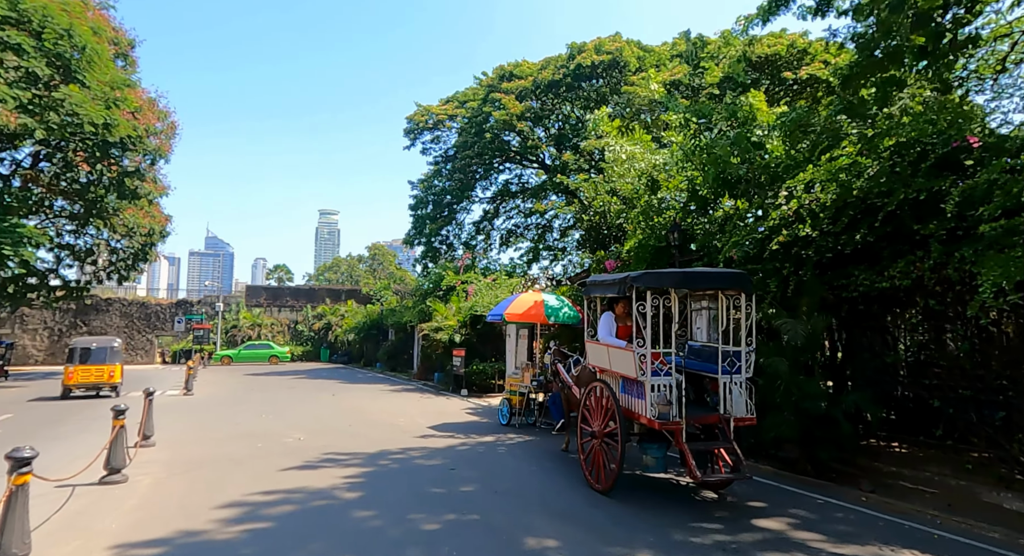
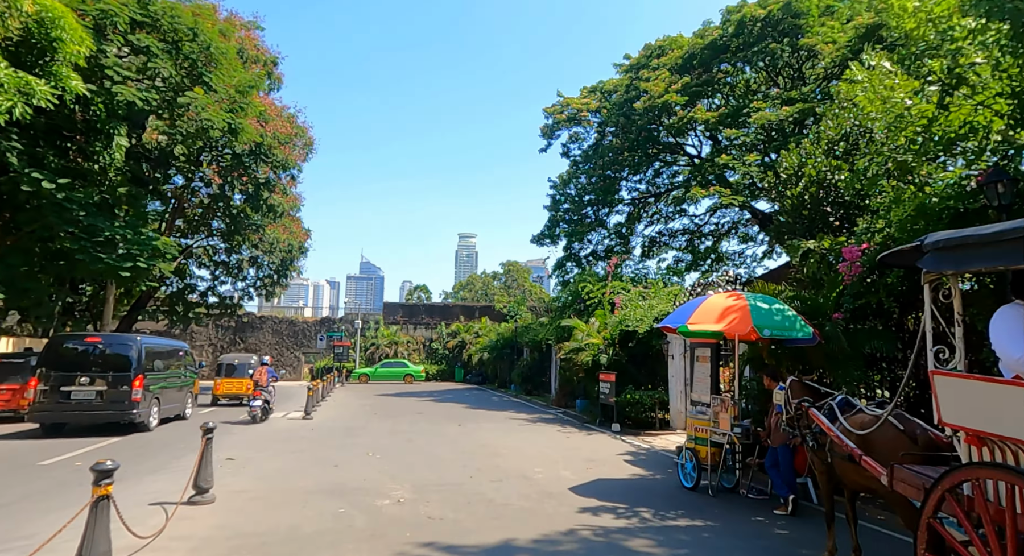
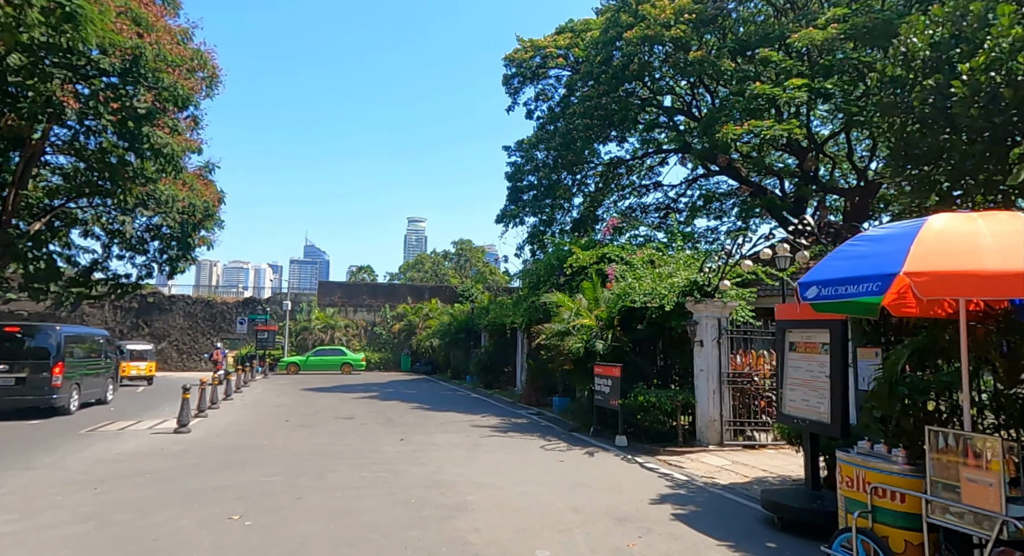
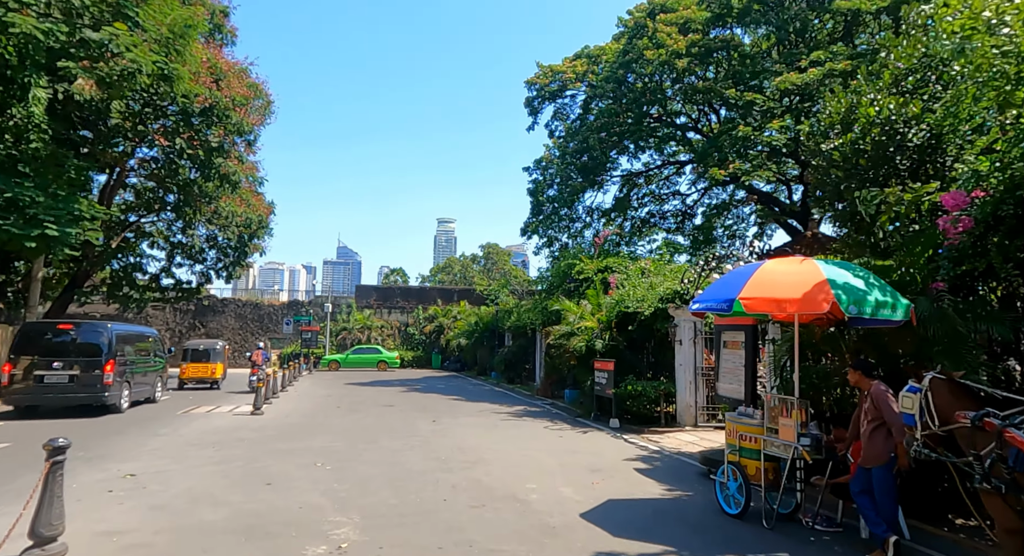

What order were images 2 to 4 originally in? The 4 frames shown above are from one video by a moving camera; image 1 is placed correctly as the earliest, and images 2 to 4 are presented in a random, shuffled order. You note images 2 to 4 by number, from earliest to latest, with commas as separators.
2, 4, 3
